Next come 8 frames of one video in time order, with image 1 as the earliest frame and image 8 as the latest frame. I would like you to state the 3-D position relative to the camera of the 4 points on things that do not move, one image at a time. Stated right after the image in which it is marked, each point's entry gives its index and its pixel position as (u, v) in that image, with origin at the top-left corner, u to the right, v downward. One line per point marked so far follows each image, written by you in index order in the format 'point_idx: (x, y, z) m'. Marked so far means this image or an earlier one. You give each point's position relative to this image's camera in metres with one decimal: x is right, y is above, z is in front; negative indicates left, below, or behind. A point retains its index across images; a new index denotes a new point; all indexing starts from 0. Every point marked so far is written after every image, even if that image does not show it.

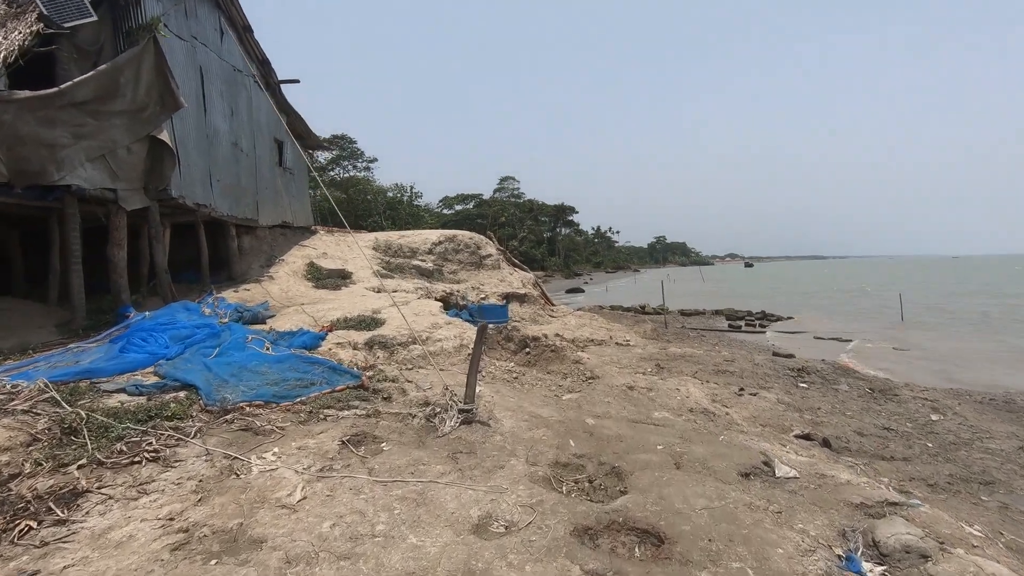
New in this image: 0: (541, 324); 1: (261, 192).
0: (+0.8, -1.1, +15.3) m
1: (-6.0, +2.3, +13.4) m
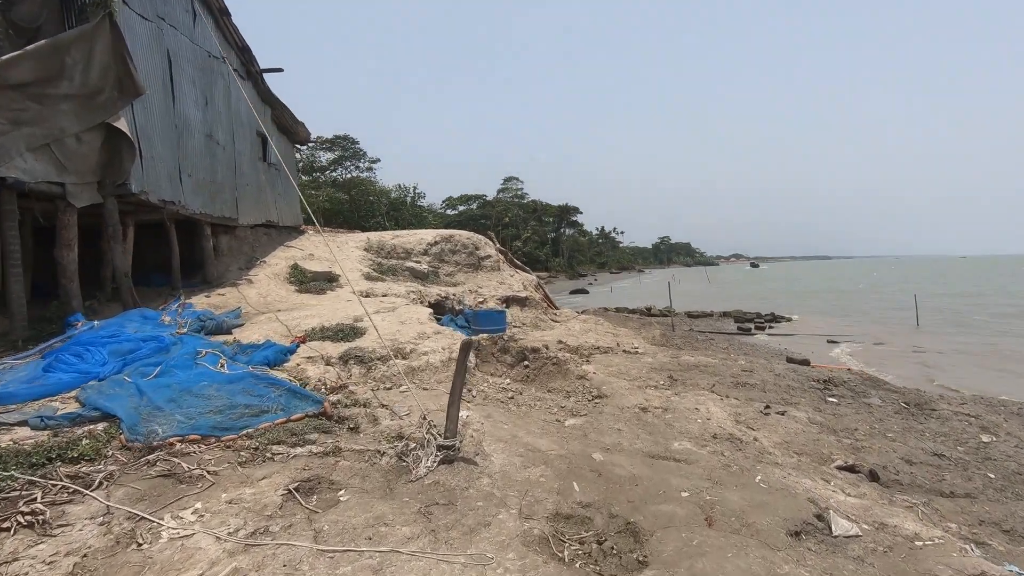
0: (+0.8, -1.1, +14.3) m
1: (-6.0, +2.2, +12.4) m
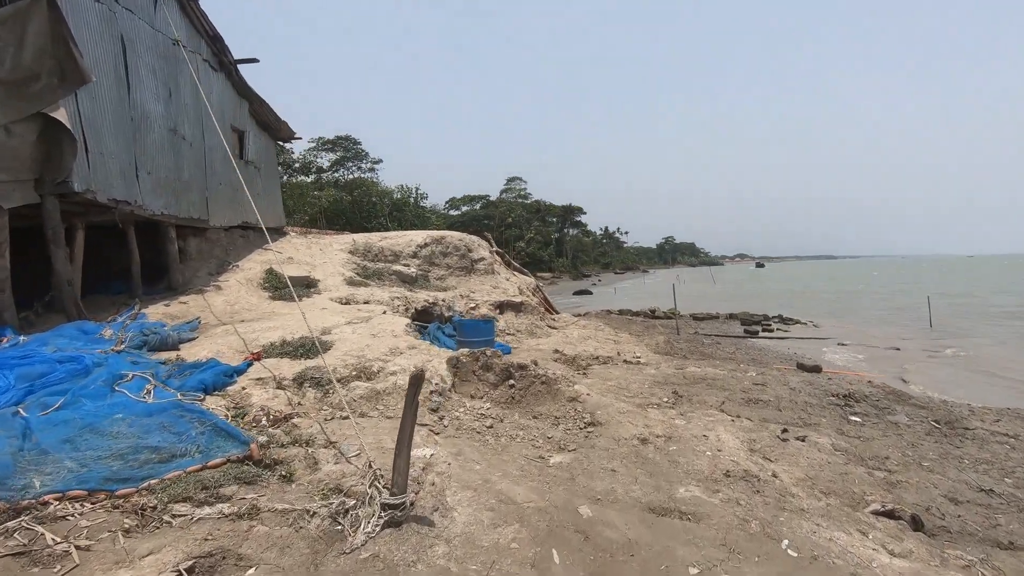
0: (+0.6, -1.3, +13.4) m
1: (-6.2, +2.1, +11.6) m
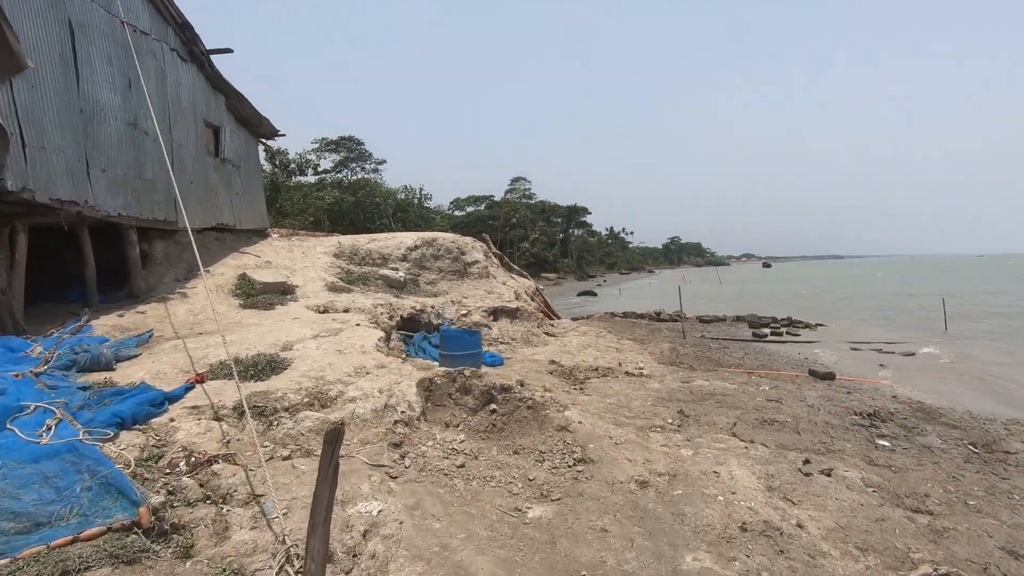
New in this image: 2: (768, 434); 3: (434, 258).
0: (+0.5, -1.4, +12.5) m
1: (-6.4, +2.0, +10.8) m
2: (+3.4, -1.9, +7.3) m
3: (-2.0, +0.8, +14.5) m
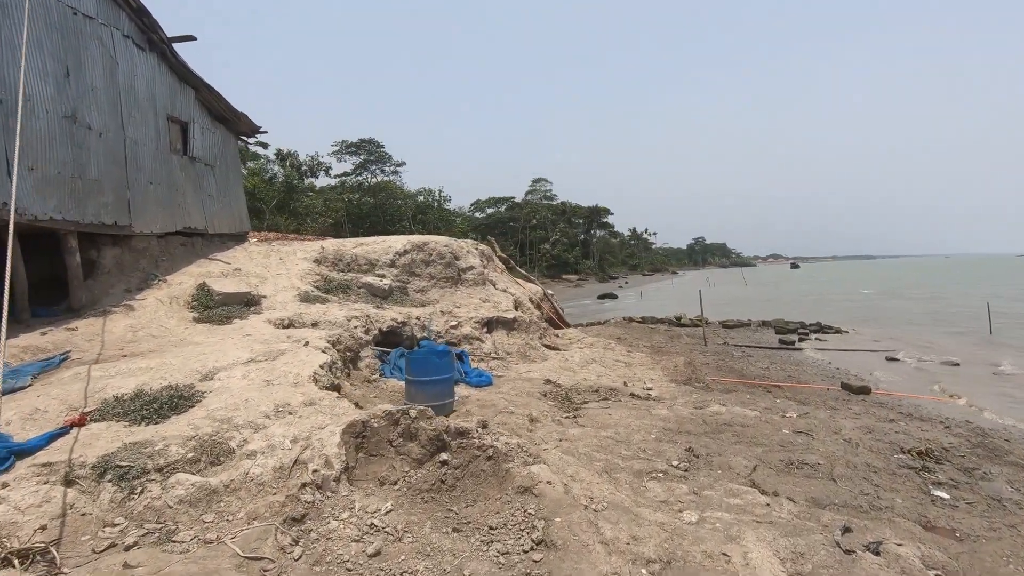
0: (+0.4, -1.6, +11.2) m
1: (-6.6, +1.8, +9.8) m
2: (+3.0, -2.1, +6.0) m
3: (-2.1, +0.6, +13.4) m
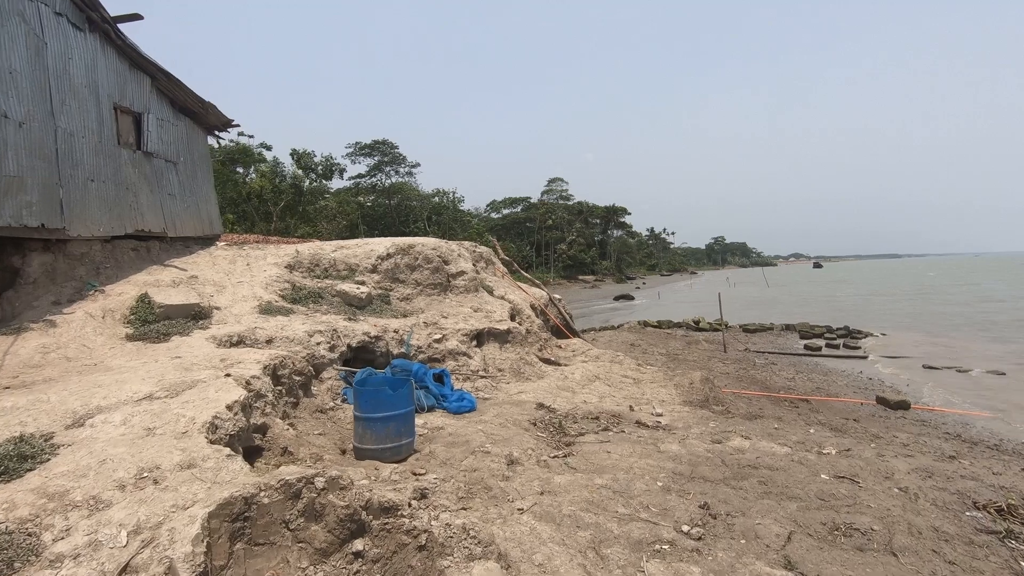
0: (+0.2, -1.7, +9.9) m
1: (-6.8, +1.6, +8.7) m
2: (+2.7, -2.2, +4.5) m
3: (-2.2, +0.4, +12.1) m
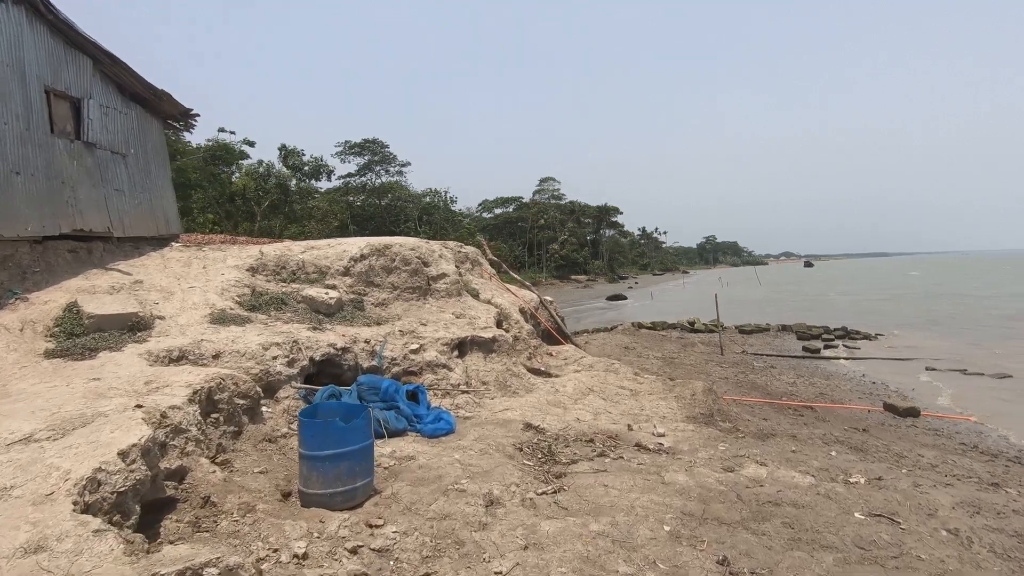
0: (0.0, -1.8, +8.9) m
1: (-7.0, +1.5, +7.6) m
2: (+2.5, -2.3, +3.6) m
3: (-2.5, +0.3, +11.1) m
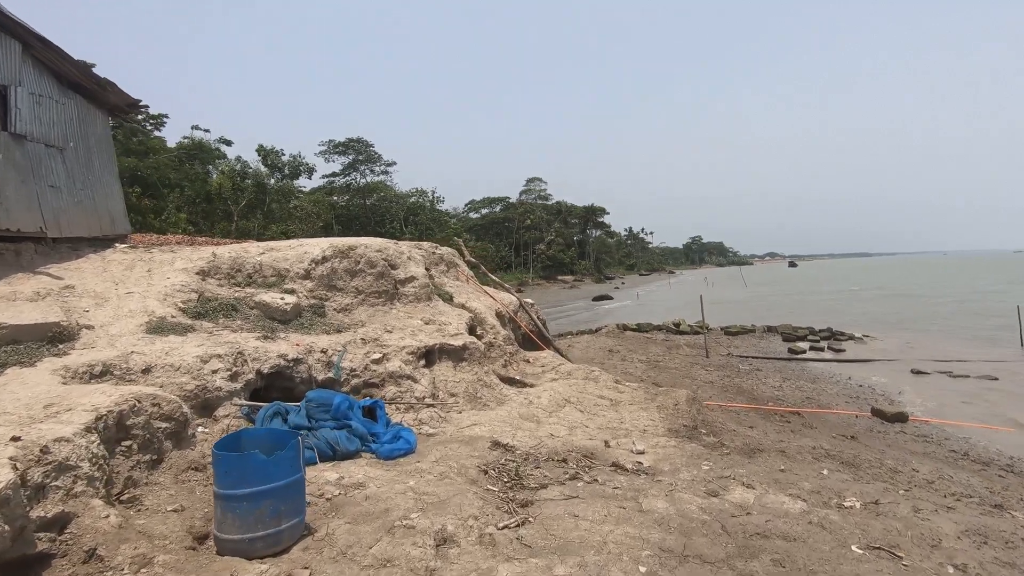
0: (-0.5, -1.9, +8.2) m
1: (-7.5, +1.4, +6.8) m
2: (+2.2, -2.4, +3.0) m
3: (-3.0, +0.3, +10.4) m
